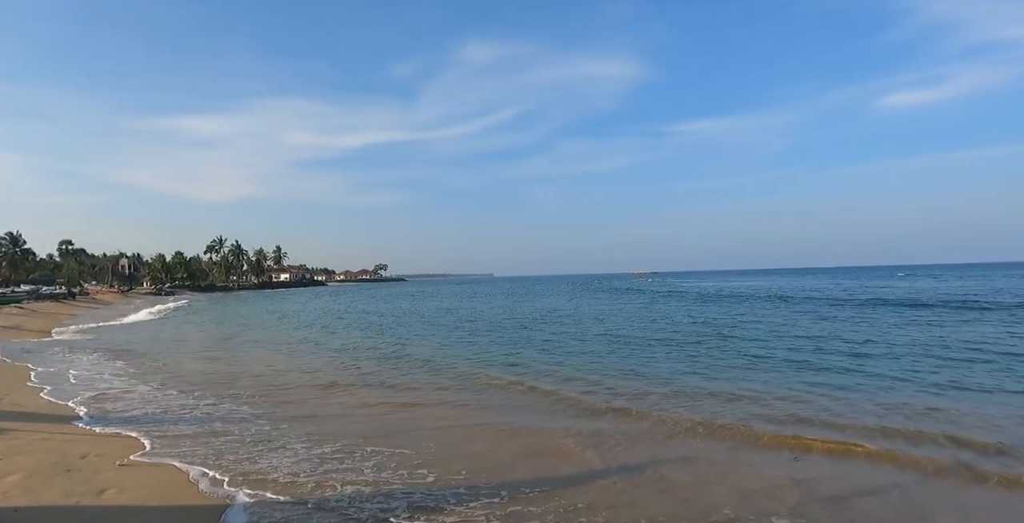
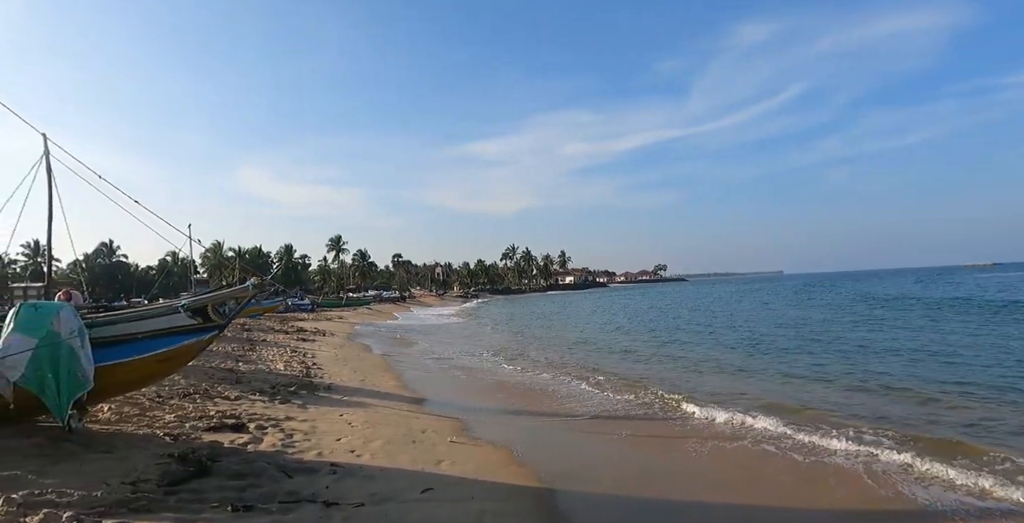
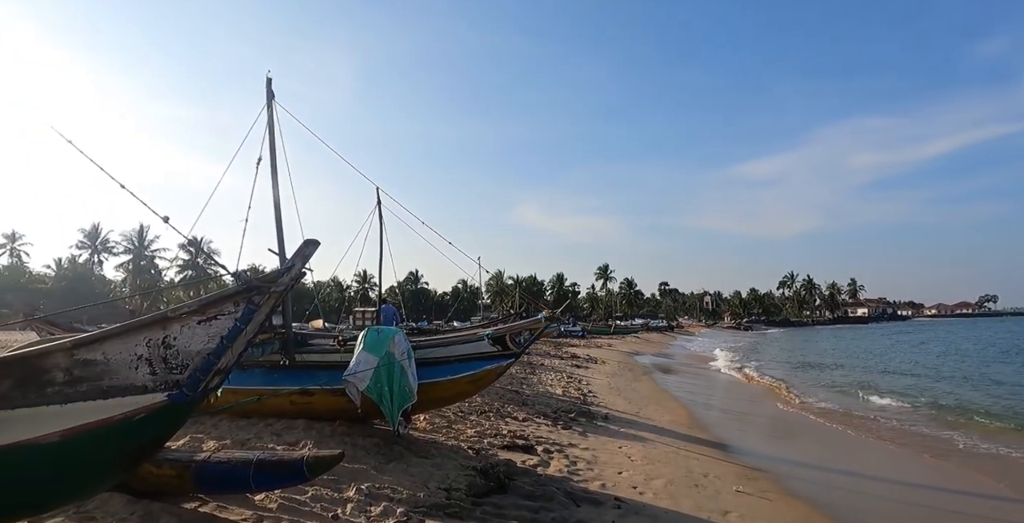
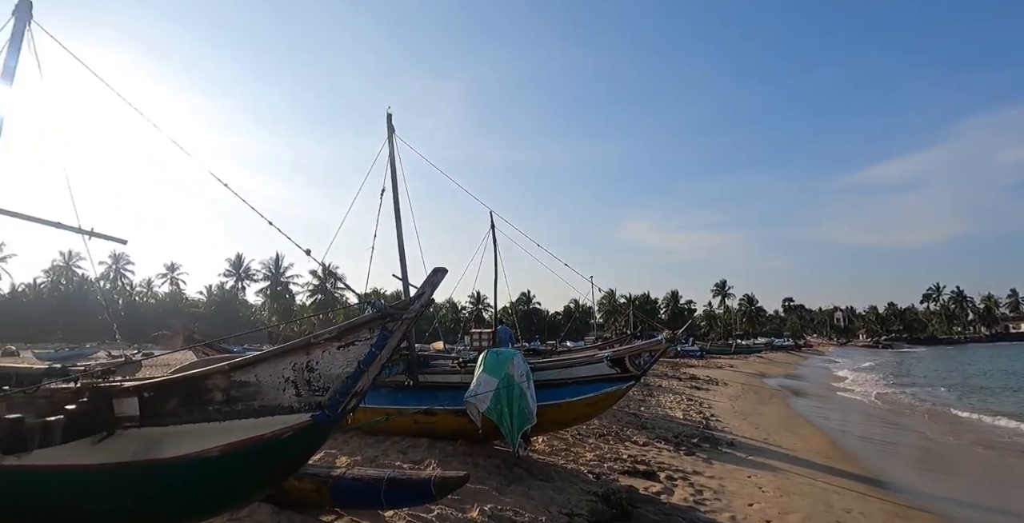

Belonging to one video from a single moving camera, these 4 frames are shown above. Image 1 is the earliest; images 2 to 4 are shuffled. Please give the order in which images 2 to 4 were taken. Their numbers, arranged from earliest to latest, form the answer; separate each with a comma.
2, 3, 4
